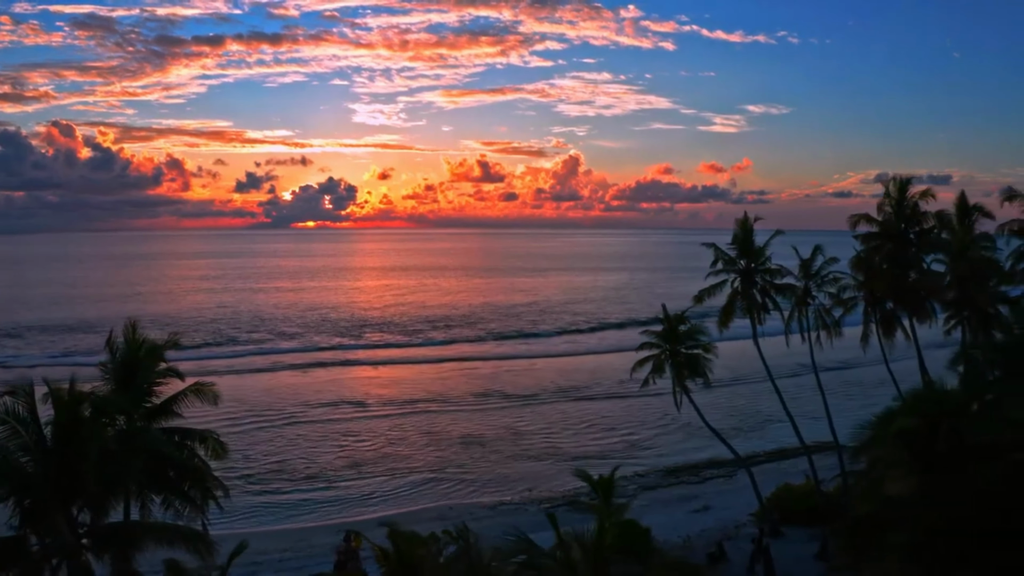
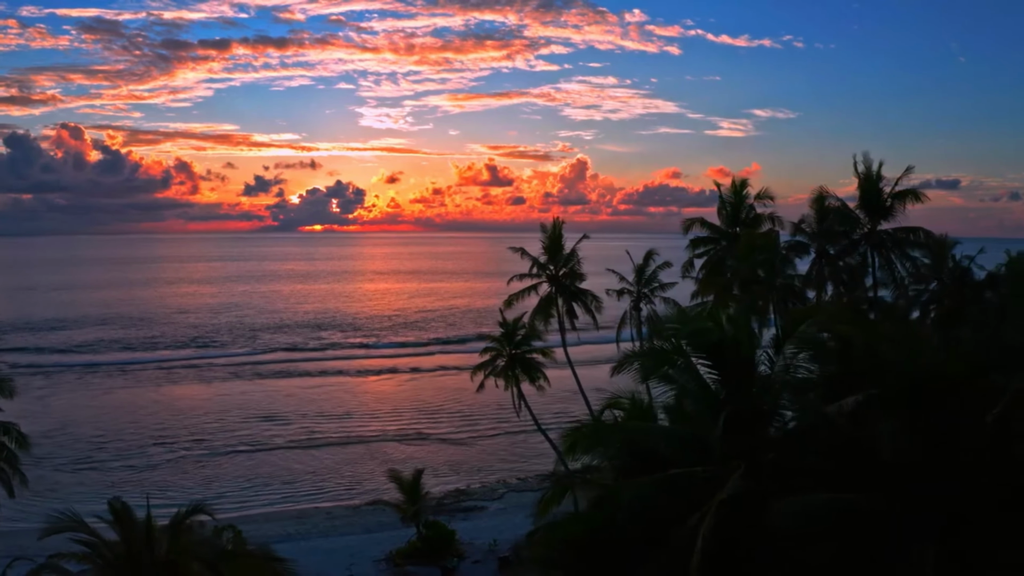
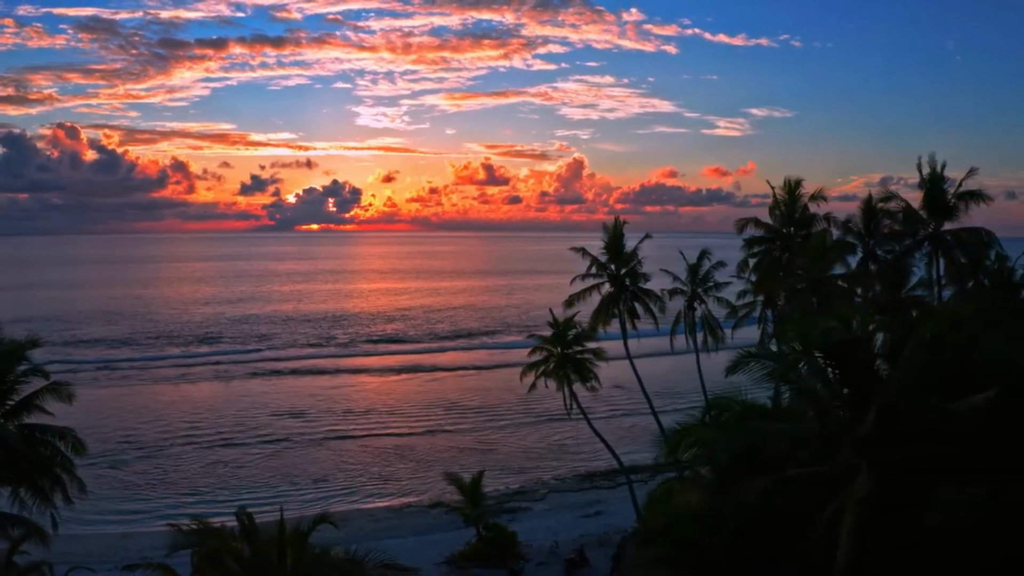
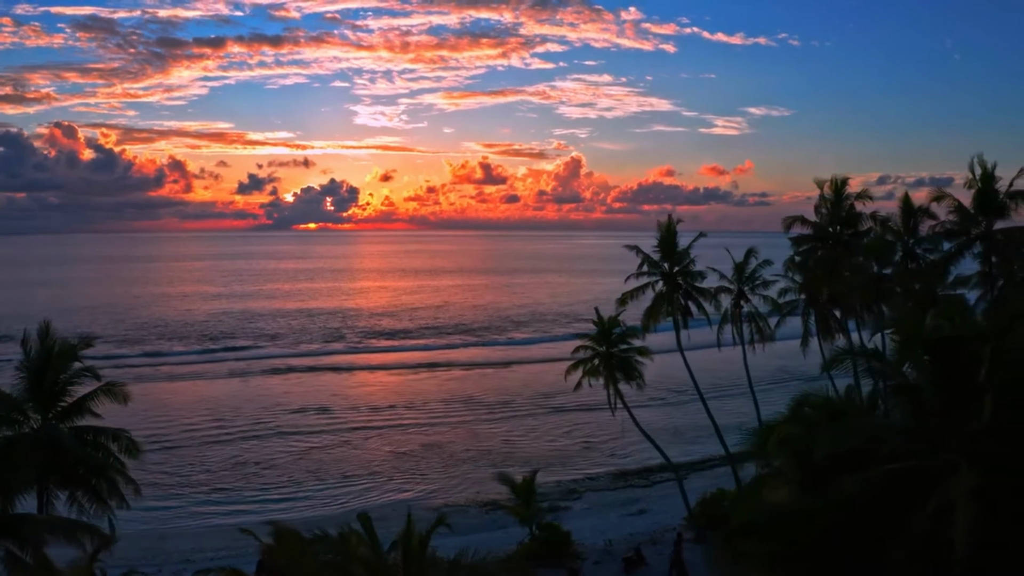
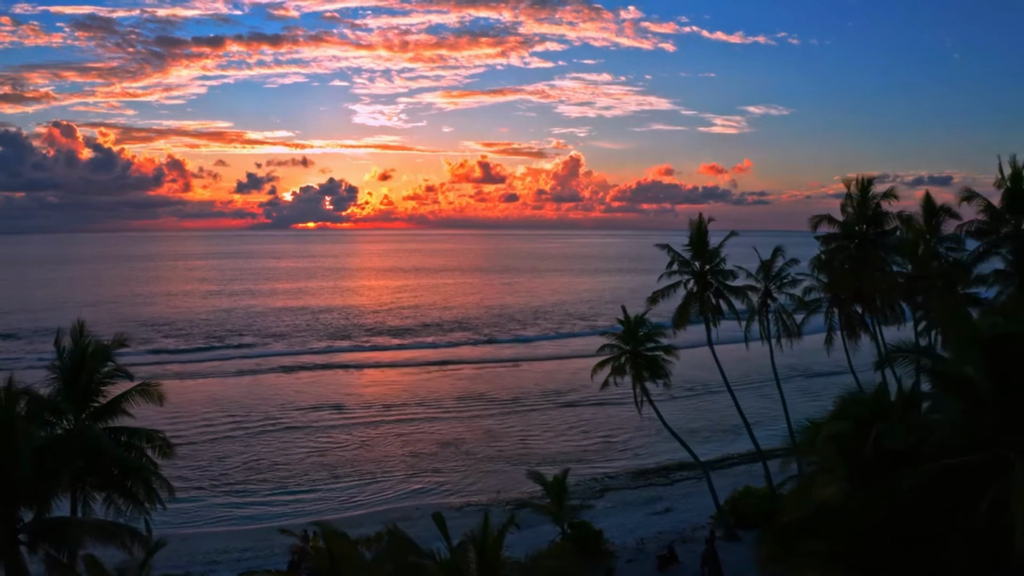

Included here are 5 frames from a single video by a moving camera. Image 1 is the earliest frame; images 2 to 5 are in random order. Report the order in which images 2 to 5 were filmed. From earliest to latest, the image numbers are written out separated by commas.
5, 4, 3, 2
